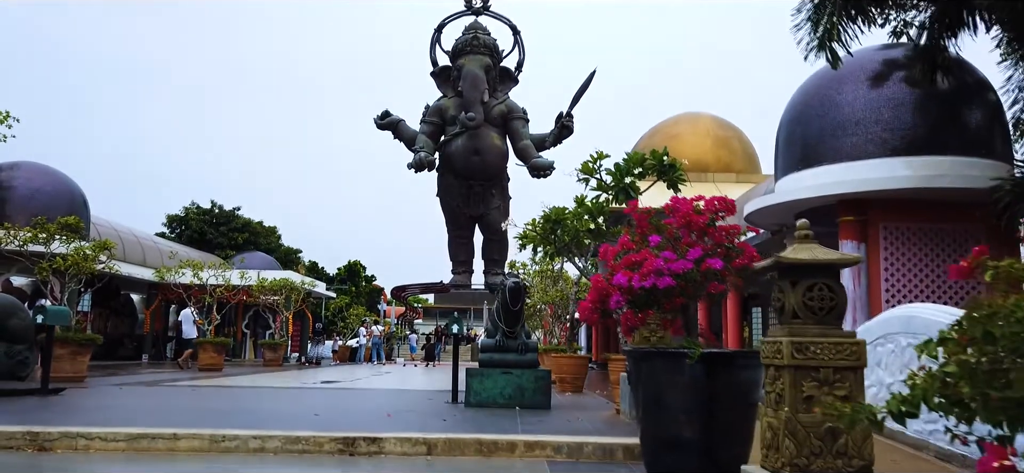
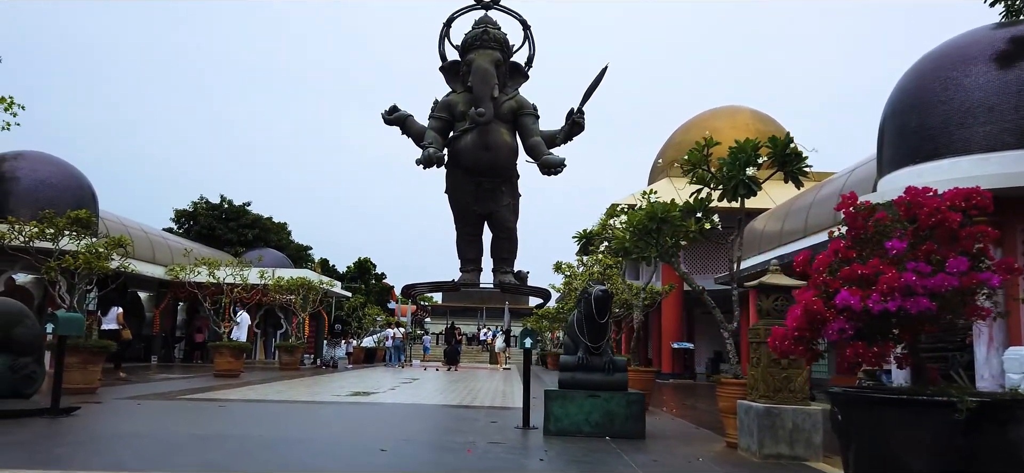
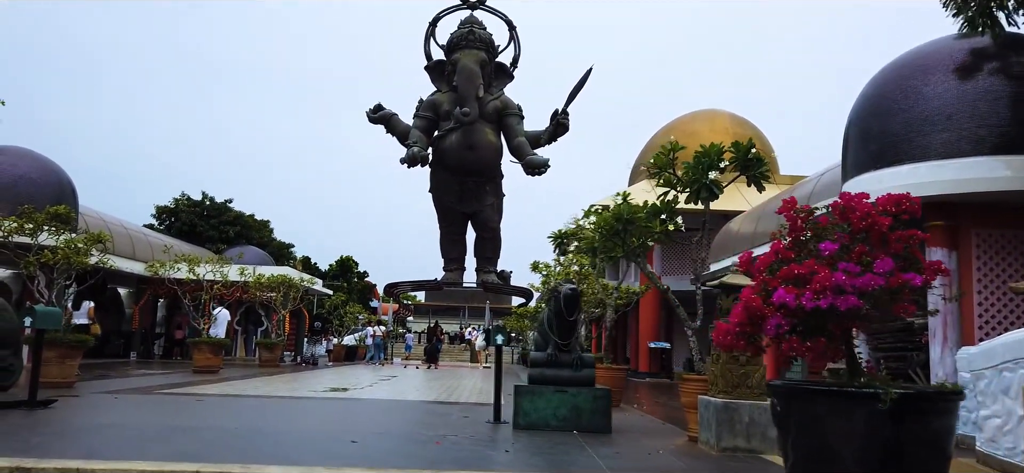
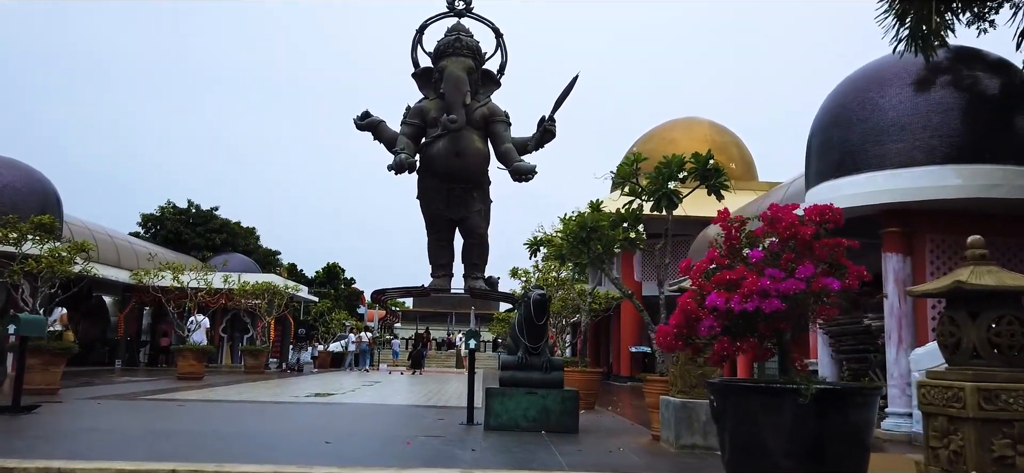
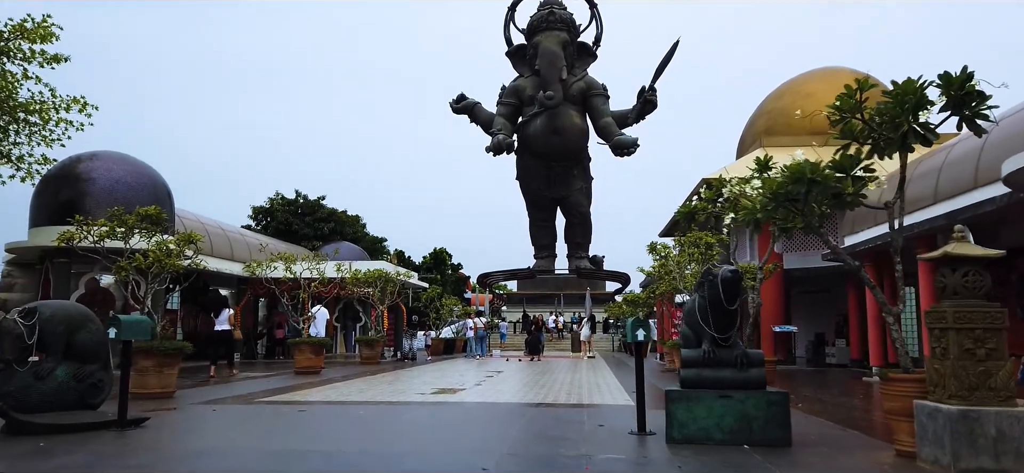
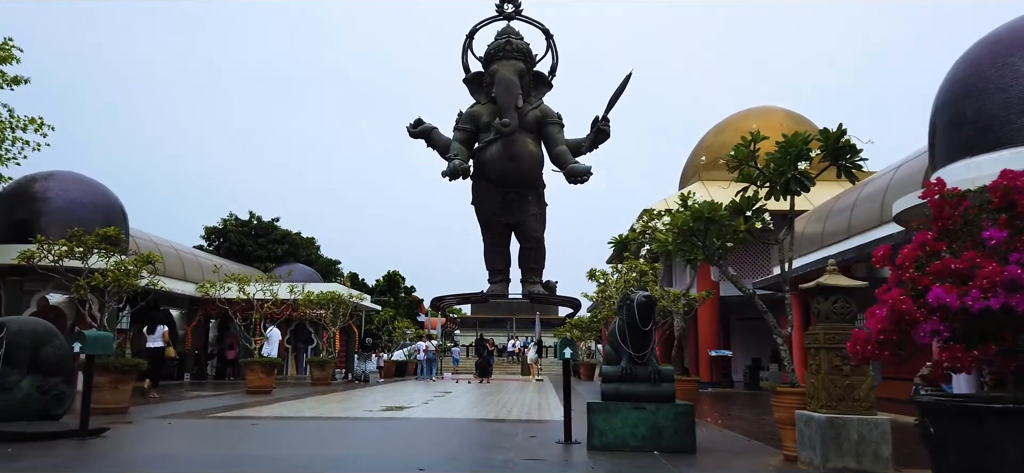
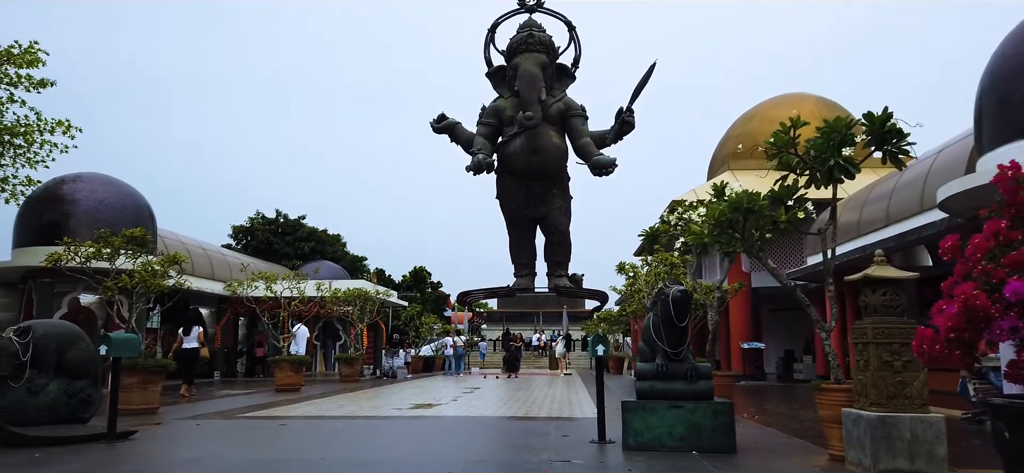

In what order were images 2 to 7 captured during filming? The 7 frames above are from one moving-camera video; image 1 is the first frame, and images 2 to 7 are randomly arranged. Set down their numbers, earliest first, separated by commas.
4, 3, 2, 6, 7, 5
